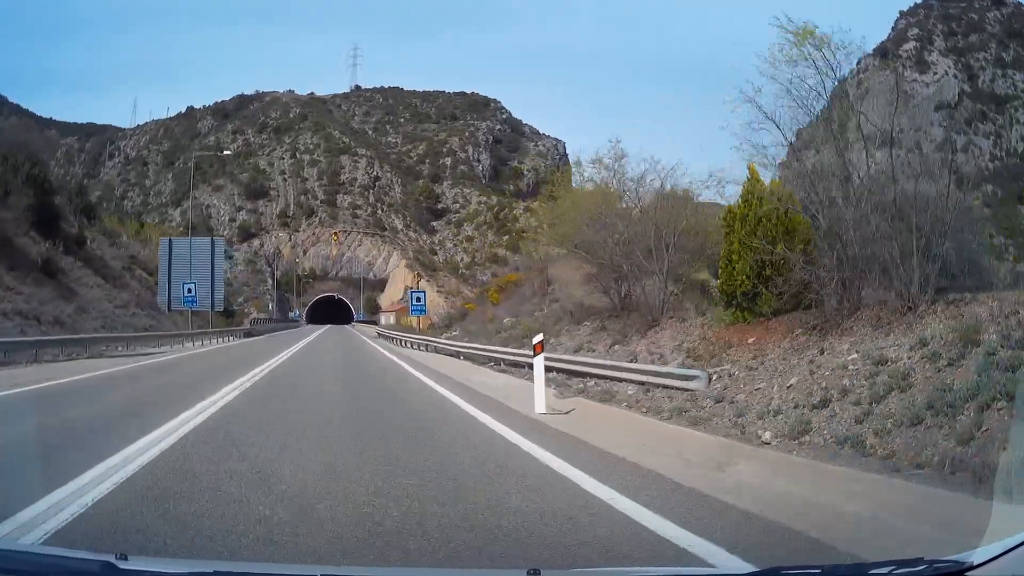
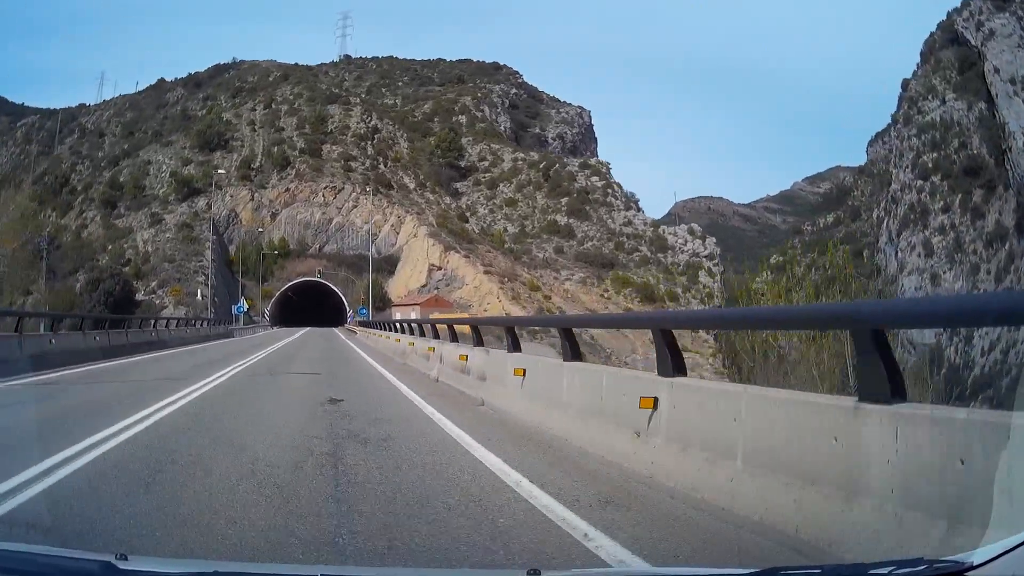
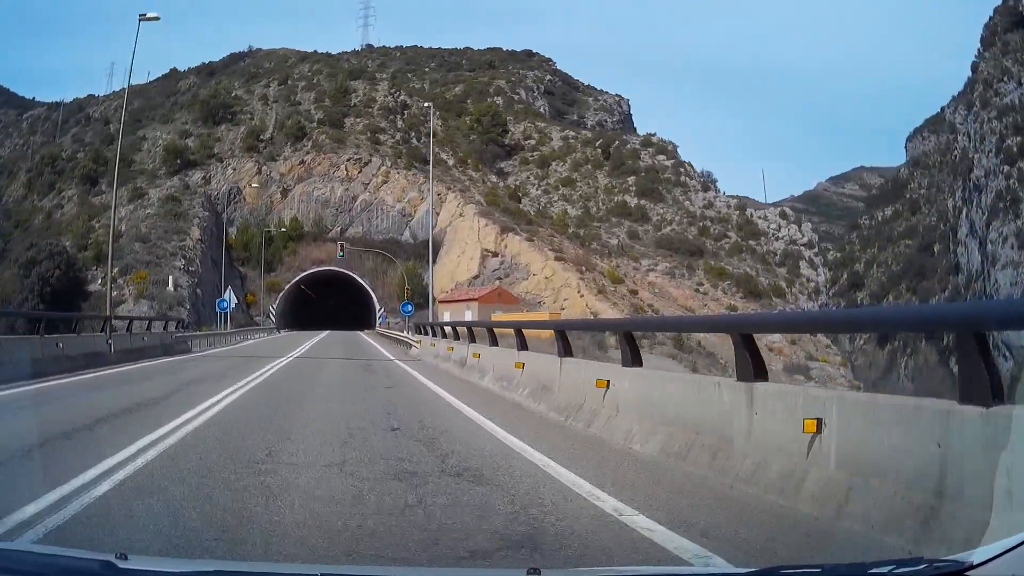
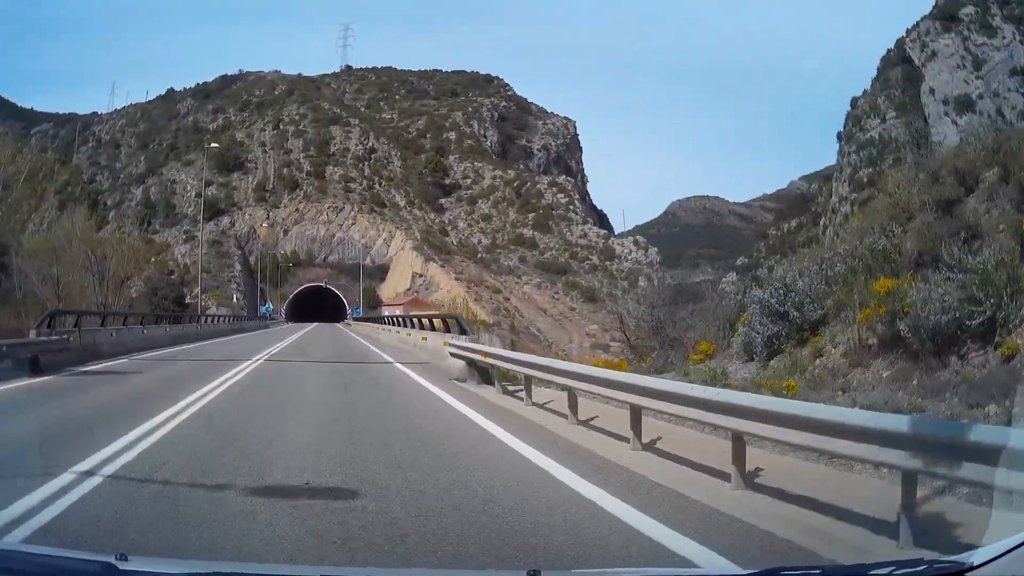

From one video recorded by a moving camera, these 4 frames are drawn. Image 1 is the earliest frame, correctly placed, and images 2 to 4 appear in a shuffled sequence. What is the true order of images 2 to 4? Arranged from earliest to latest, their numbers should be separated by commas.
4, 2, 3
